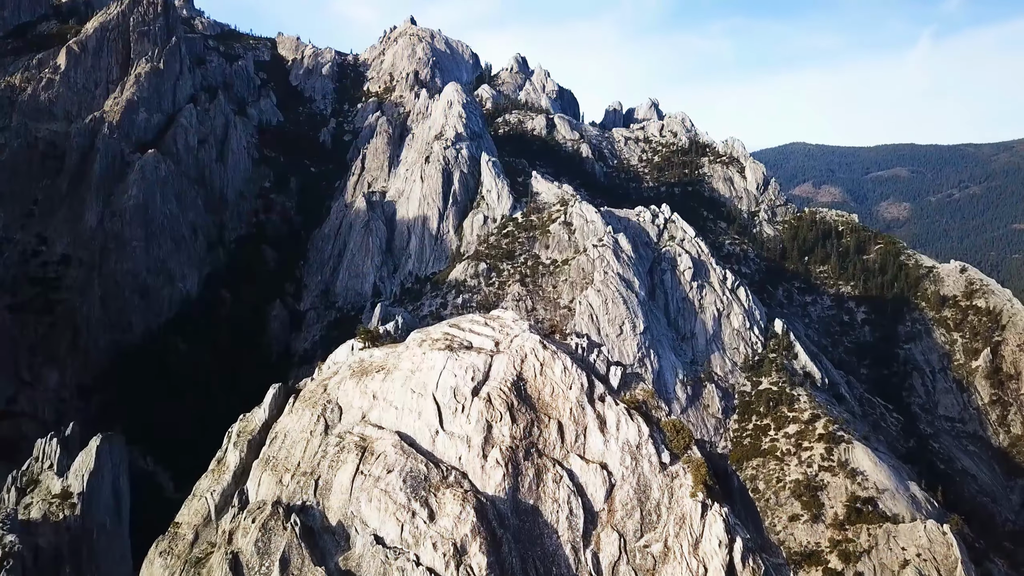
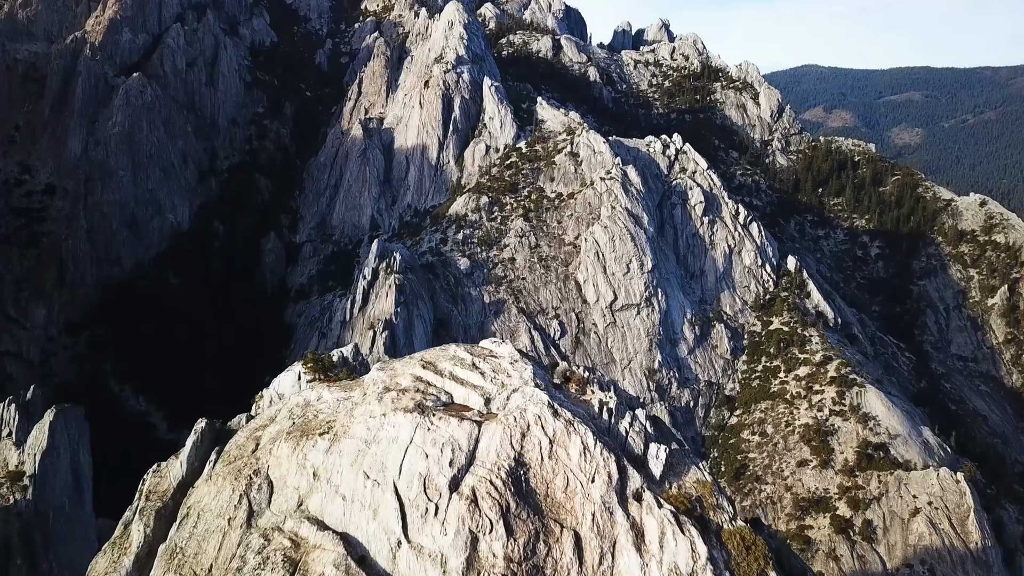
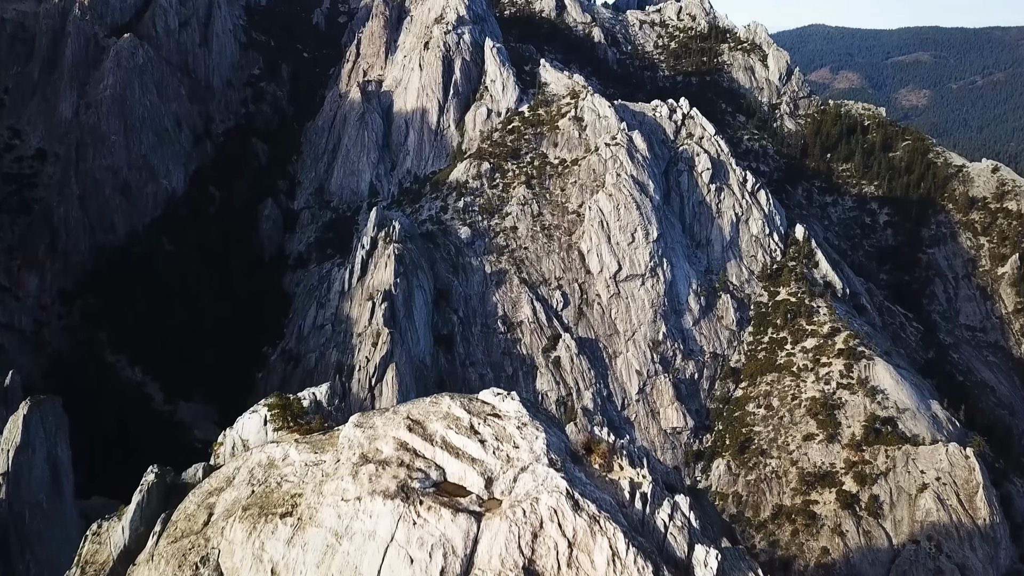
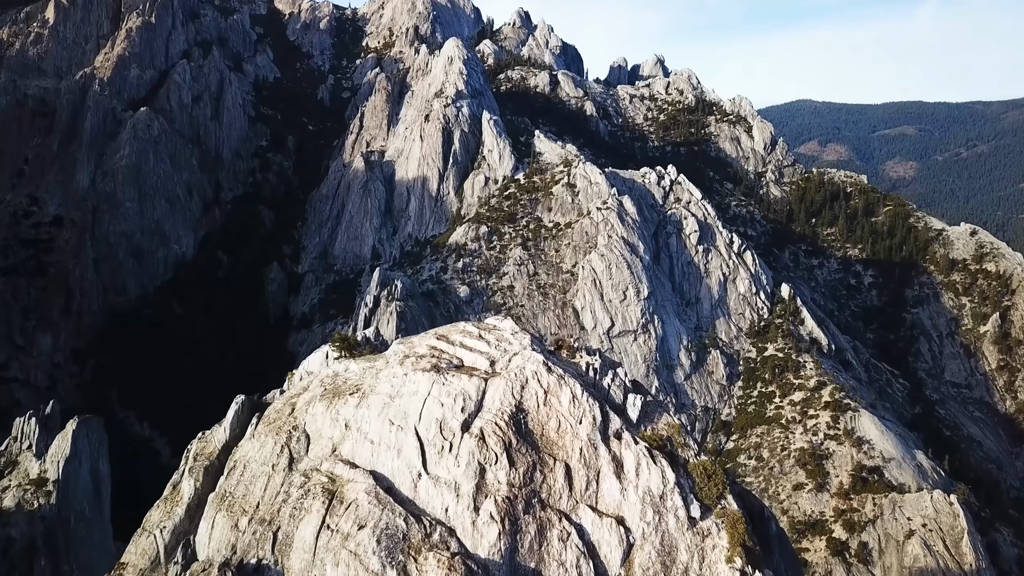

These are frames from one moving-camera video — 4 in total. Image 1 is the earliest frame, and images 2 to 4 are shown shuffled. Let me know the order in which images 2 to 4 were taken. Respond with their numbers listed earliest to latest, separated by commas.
4, 2, 3
